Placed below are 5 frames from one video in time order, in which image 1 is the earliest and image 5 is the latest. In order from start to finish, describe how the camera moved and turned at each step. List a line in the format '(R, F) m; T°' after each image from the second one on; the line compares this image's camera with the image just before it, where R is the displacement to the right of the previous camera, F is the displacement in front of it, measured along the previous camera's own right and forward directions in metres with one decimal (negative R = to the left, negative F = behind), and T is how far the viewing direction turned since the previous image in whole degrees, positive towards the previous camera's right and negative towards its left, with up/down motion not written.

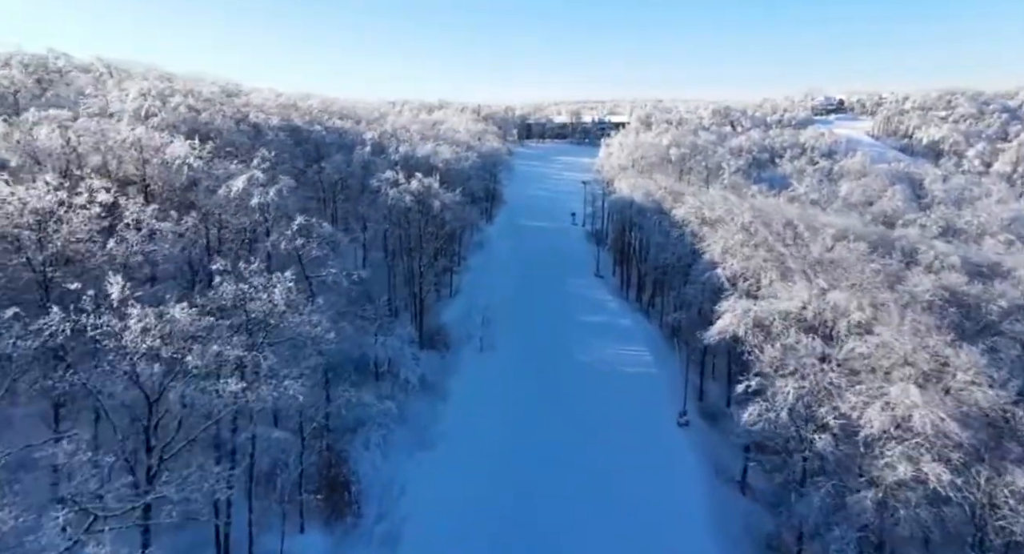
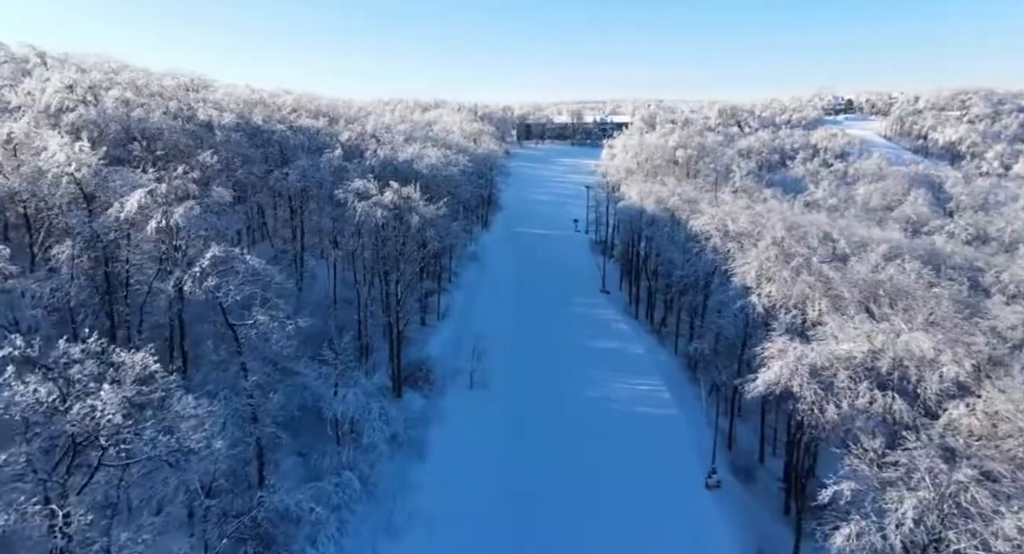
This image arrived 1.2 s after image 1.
(+0.3, +8.3) m; 0°
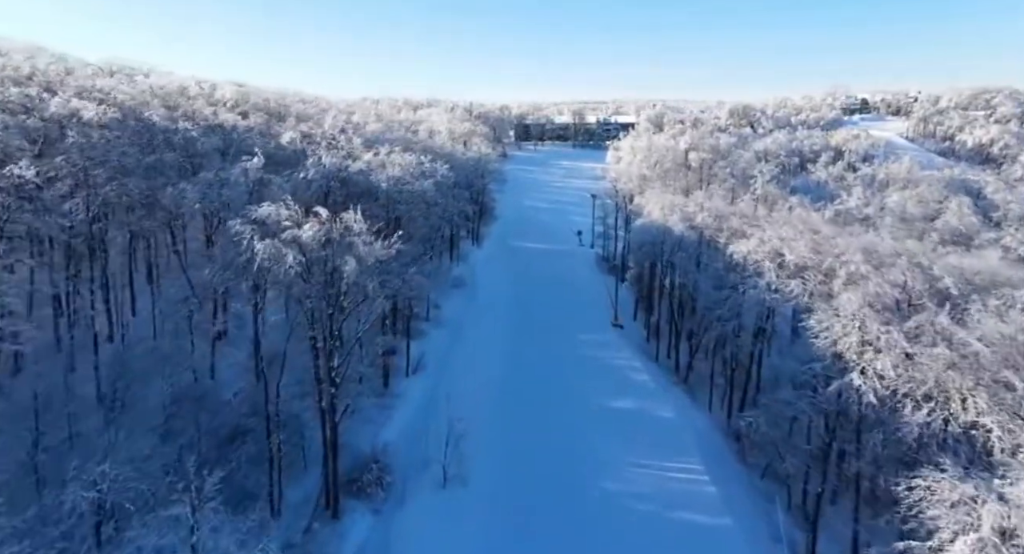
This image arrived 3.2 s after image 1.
(+0.6, +13.8) m; 0°
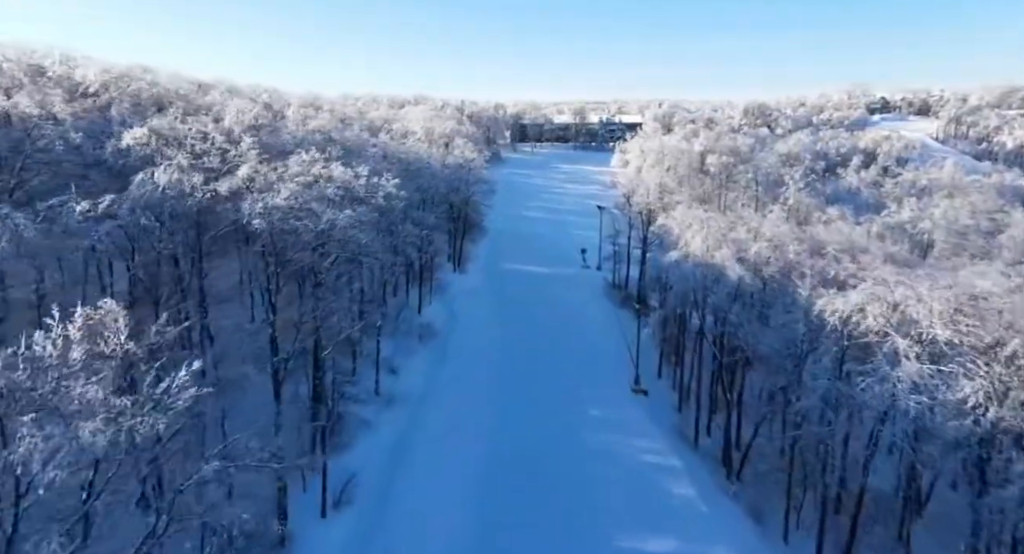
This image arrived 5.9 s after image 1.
(+0.9, +17.2) m; 0°
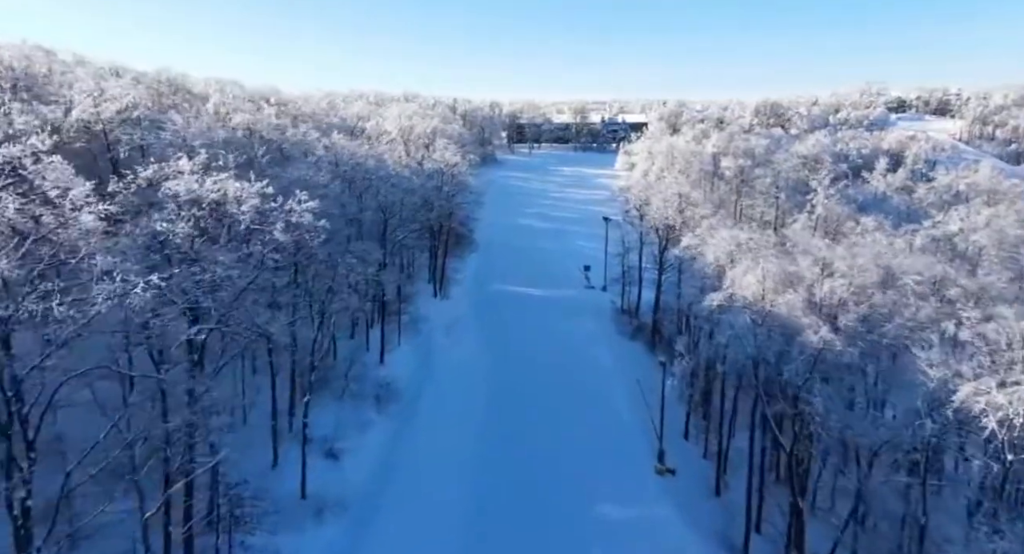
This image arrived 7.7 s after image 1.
(+0.8, +12.3) m; 0°
